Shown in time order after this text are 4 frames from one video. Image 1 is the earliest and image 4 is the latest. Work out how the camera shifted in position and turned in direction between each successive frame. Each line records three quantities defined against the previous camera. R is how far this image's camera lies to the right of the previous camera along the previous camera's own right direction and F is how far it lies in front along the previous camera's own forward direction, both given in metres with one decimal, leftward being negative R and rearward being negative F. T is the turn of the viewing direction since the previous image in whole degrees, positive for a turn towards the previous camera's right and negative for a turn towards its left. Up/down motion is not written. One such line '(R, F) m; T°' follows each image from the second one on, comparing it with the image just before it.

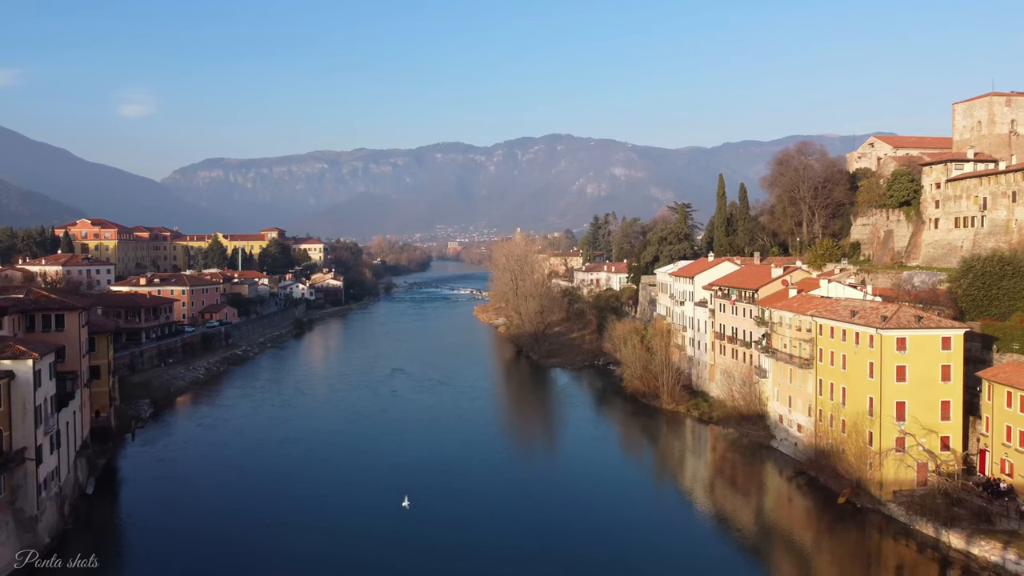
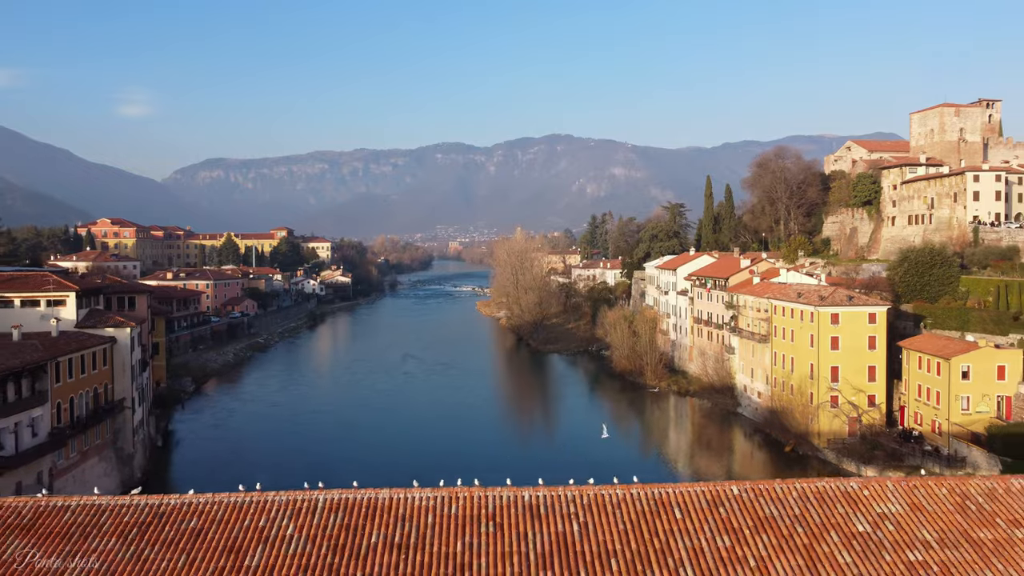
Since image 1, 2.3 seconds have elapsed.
(0.0, -4.5) m; 0°
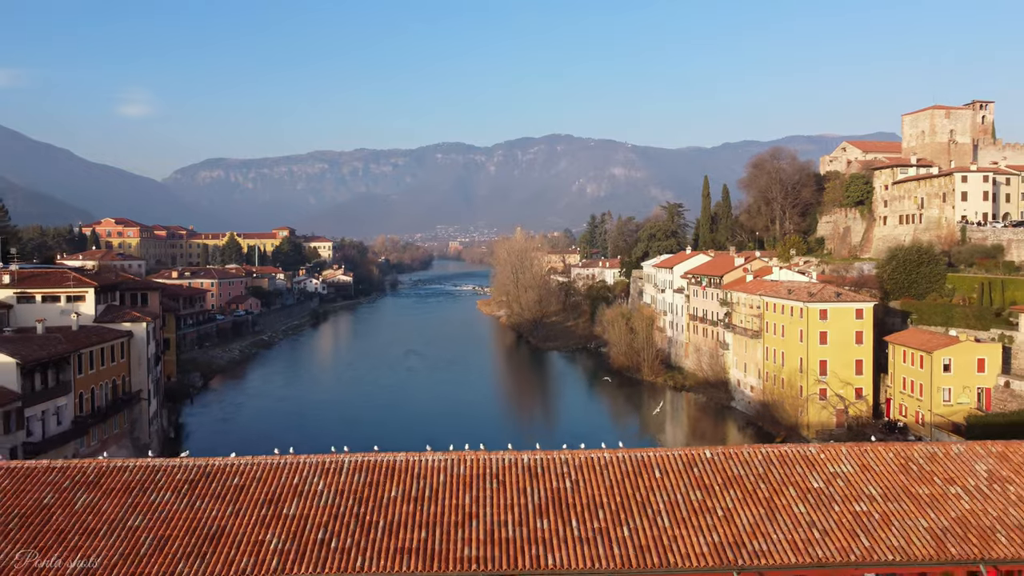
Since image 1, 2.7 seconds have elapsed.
(0.0, -1.0) m; 0°
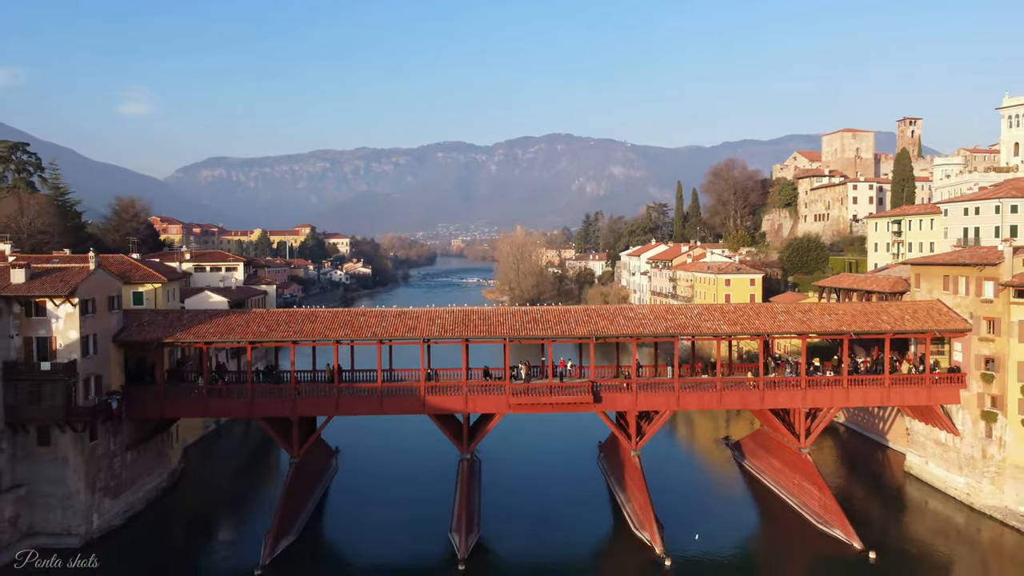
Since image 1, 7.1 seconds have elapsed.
(-0.1, -12.5) m; 0°
